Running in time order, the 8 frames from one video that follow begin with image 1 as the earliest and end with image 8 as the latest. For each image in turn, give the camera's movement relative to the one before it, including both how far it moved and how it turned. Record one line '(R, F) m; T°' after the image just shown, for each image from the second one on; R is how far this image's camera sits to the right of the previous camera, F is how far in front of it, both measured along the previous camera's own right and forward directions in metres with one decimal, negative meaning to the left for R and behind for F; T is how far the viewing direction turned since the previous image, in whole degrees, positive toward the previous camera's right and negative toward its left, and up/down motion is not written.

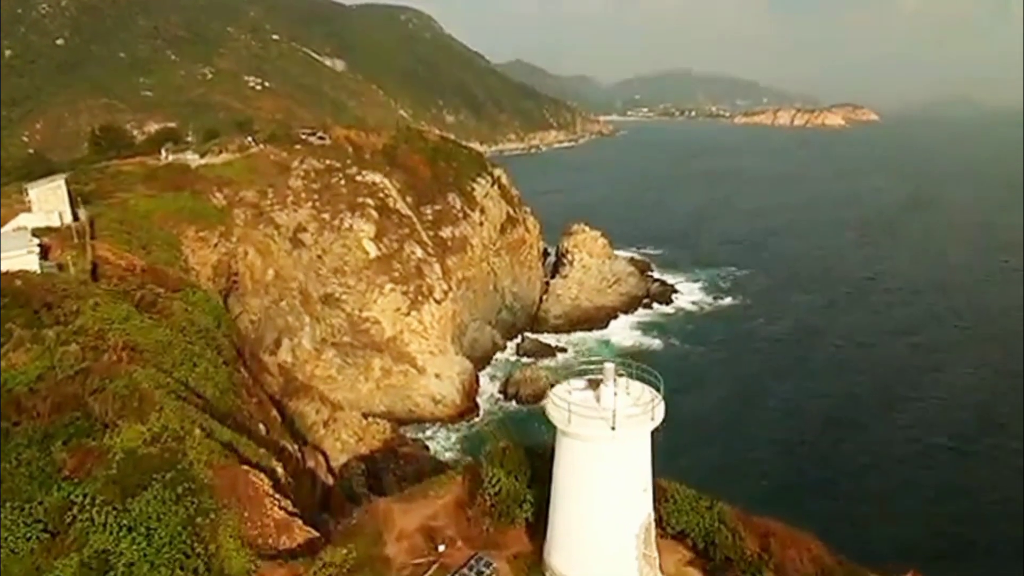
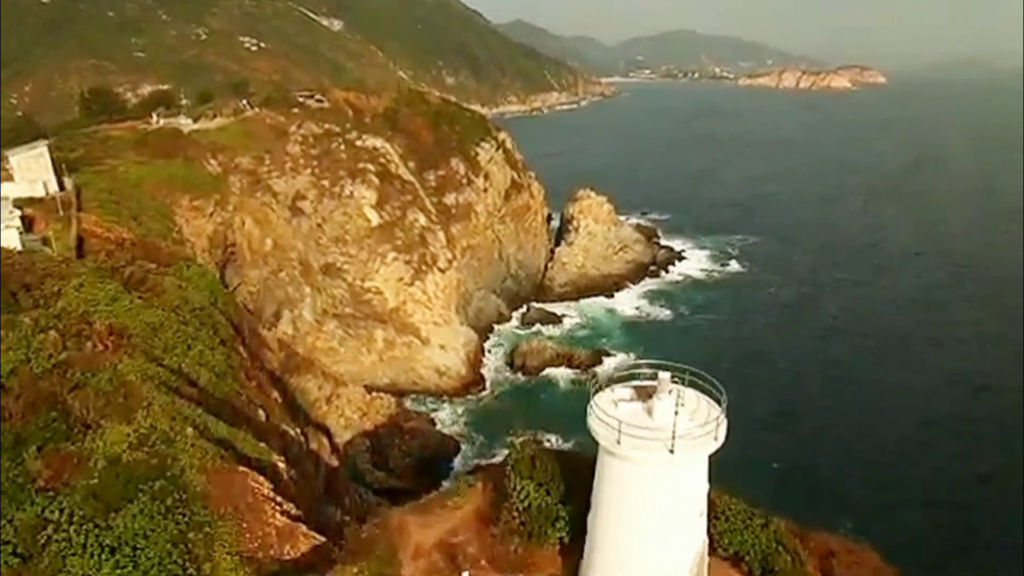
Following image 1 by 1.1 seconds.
(-0.5, +2.0) m; 0°
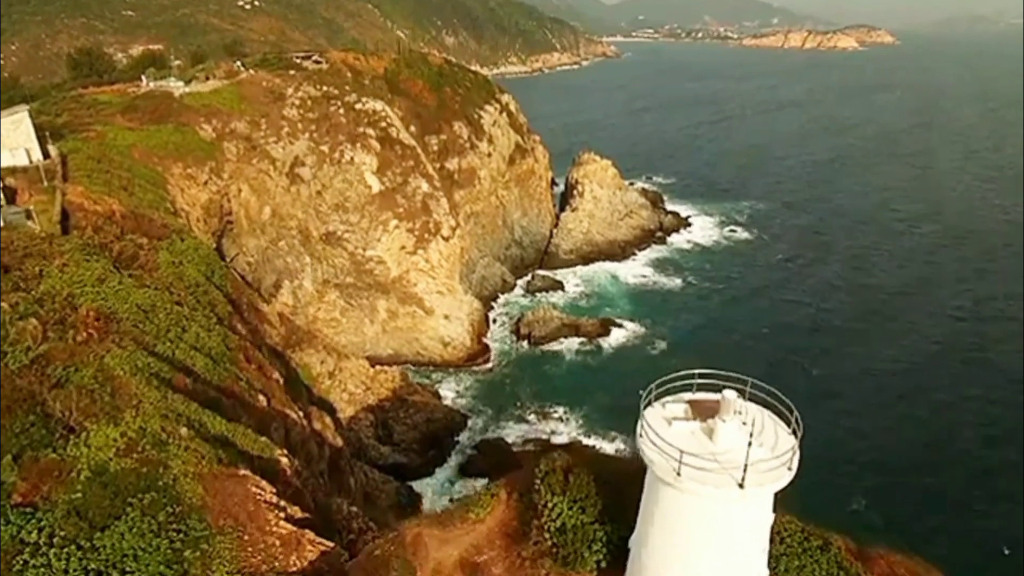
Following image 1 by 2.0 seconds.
(-0.5, +1.7) m; 0°
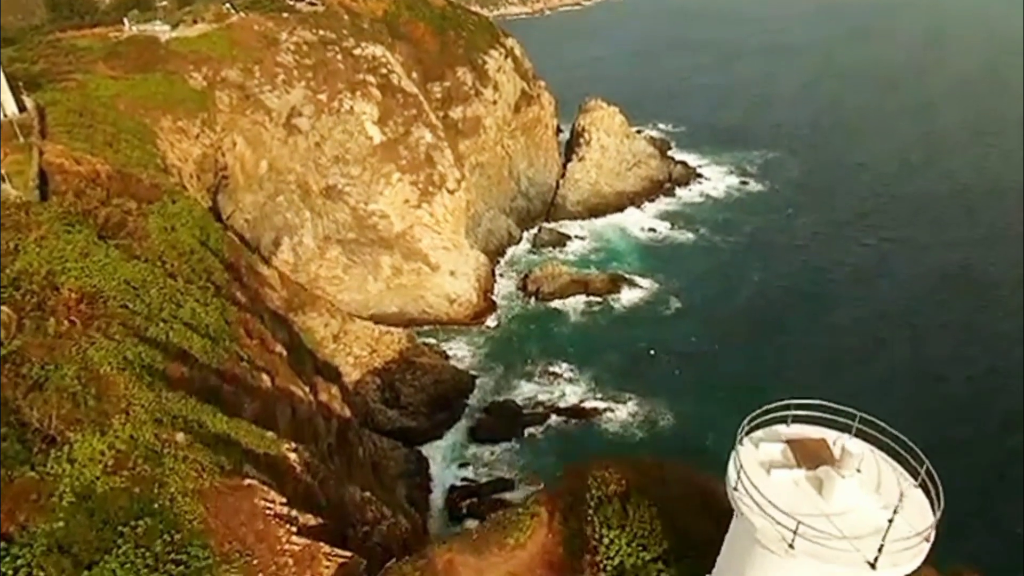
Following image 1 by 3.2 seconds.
(-0.7, +2.2) m; 0°
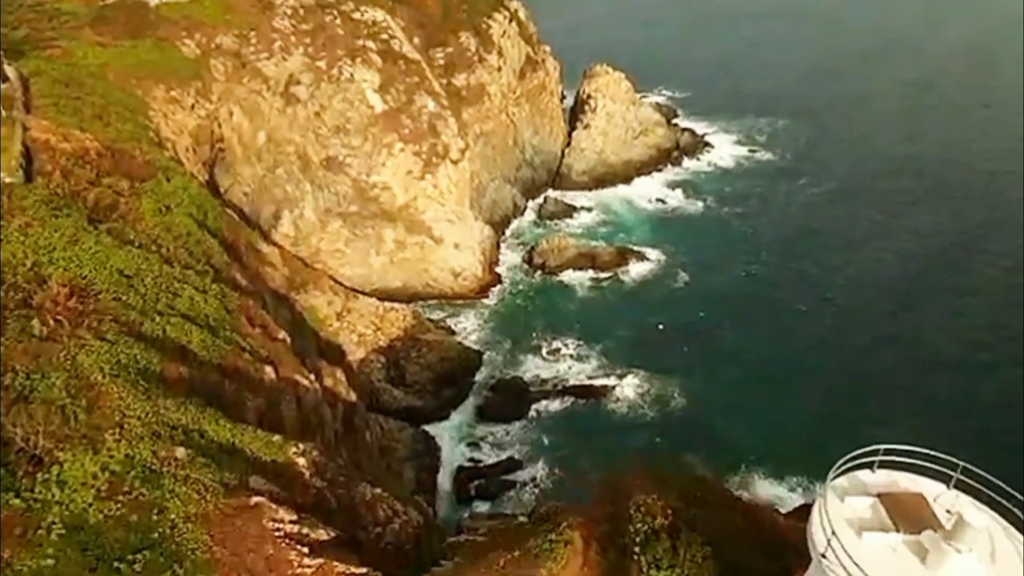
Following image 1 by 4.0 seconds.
(-0.5, +1.4) m; 0°
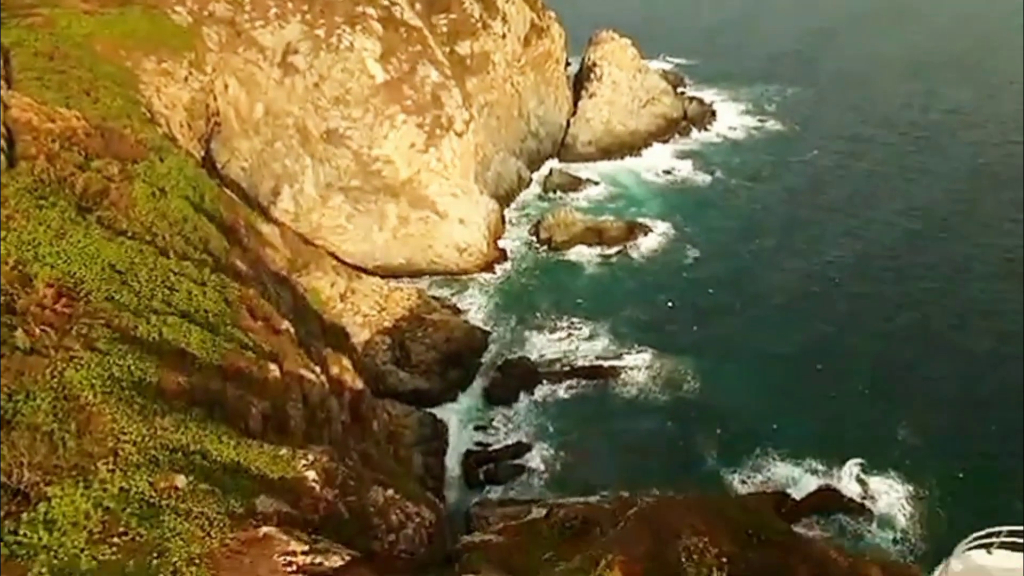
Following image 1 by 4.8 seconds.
(-0.4, +1.4) m; 0°
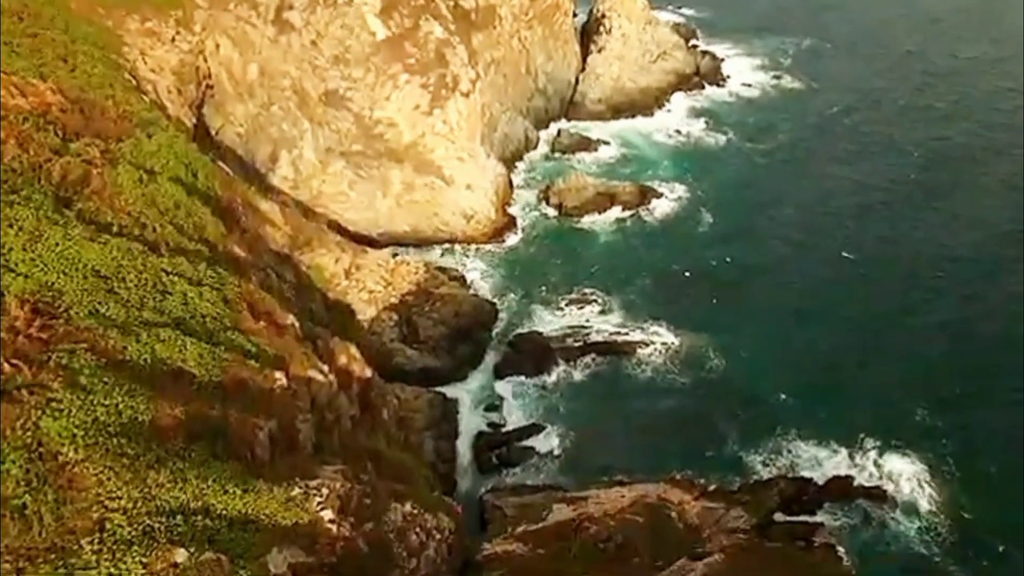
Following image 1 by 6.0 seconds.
(-0.6, +2.0) m; 0°
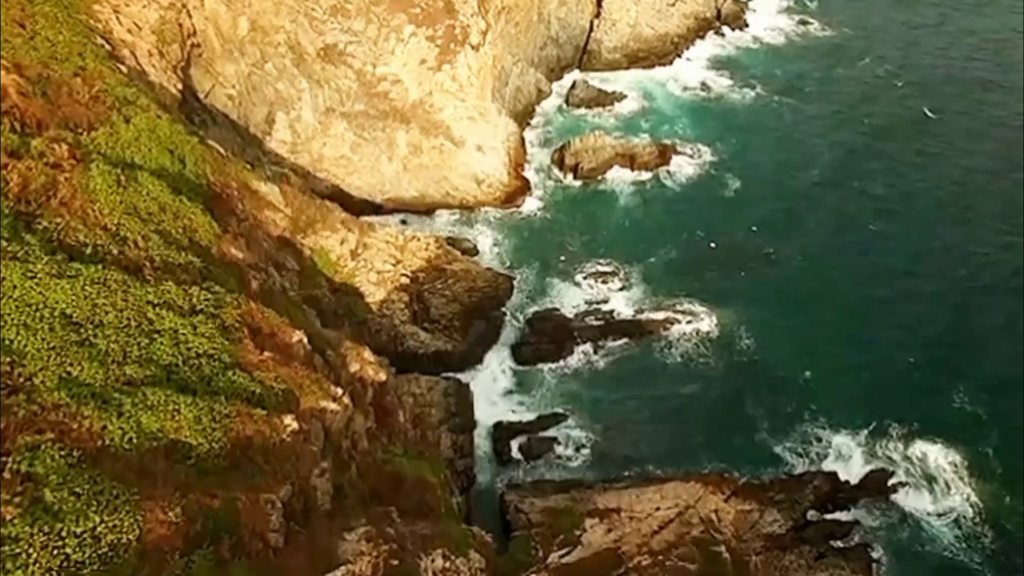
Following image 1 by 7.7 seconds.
(-0.9, +2.9) m; 0°
